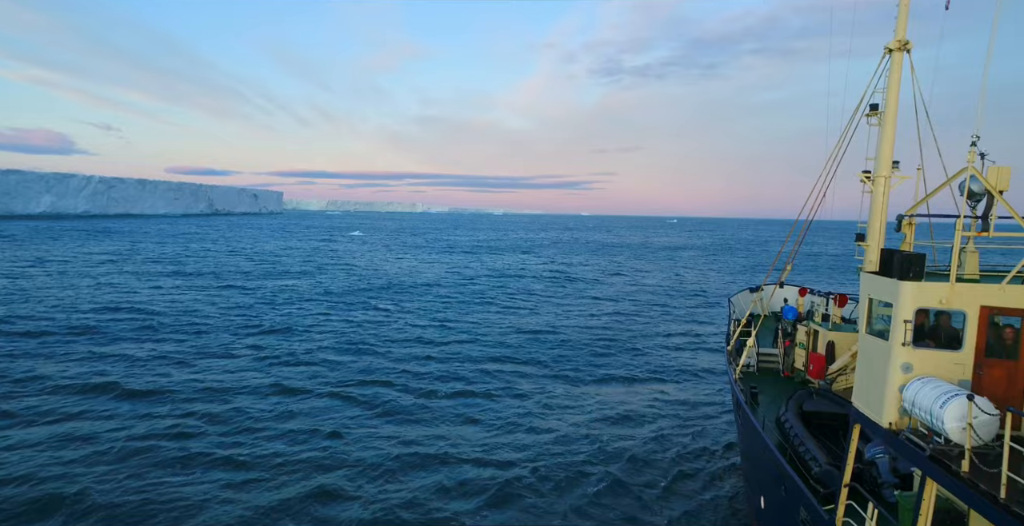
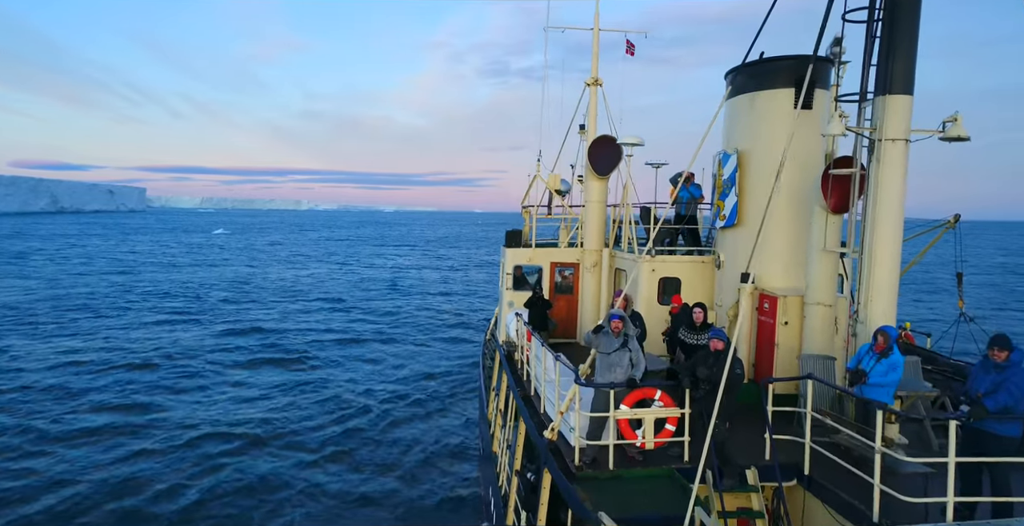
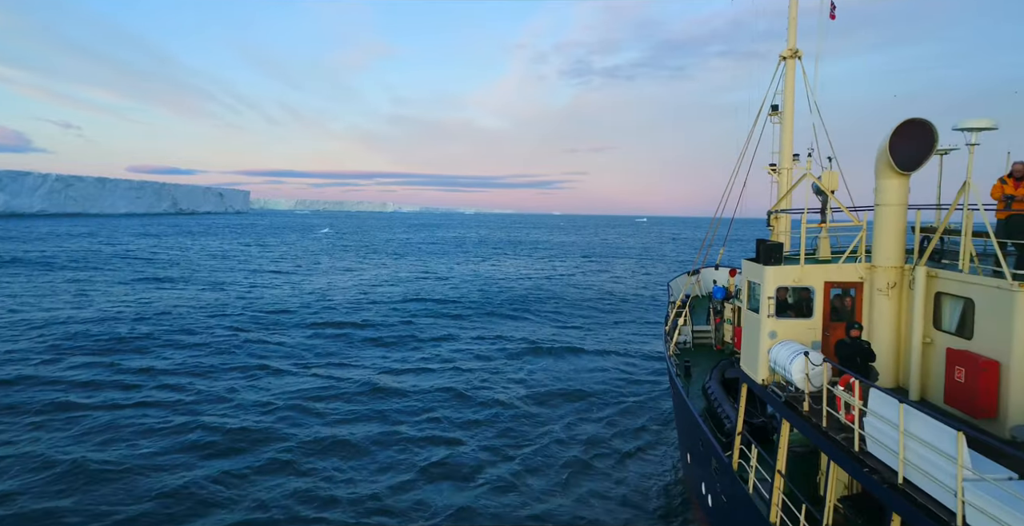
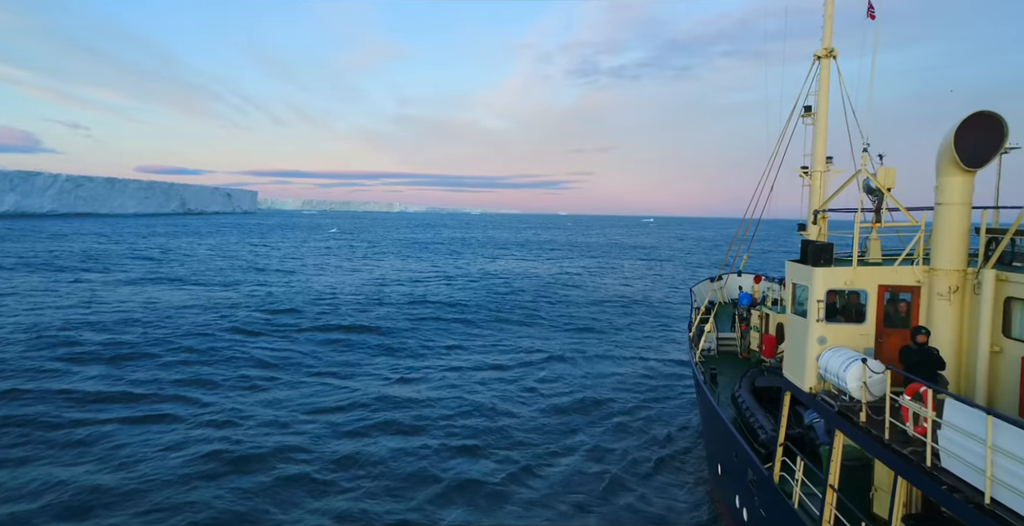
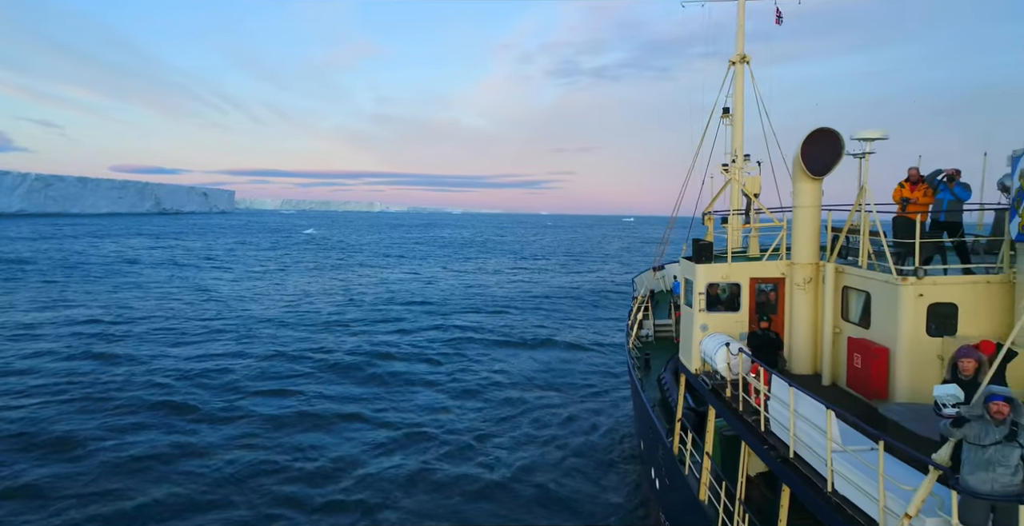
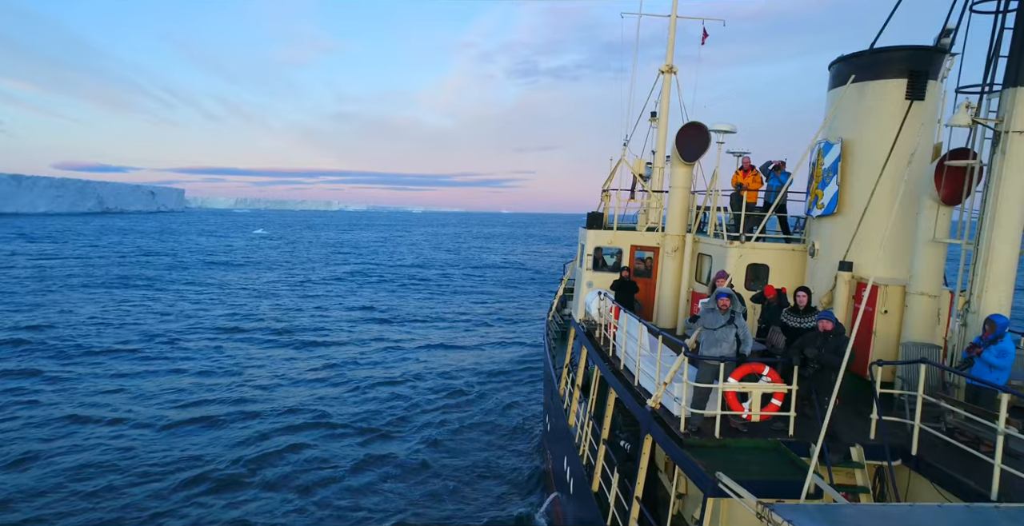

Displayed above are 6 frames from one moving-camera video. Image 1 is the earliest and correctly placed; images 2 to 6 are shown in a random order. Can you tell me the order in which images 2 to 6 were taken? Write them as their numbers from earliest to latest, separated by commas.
4, 3, 5, 6, 2
